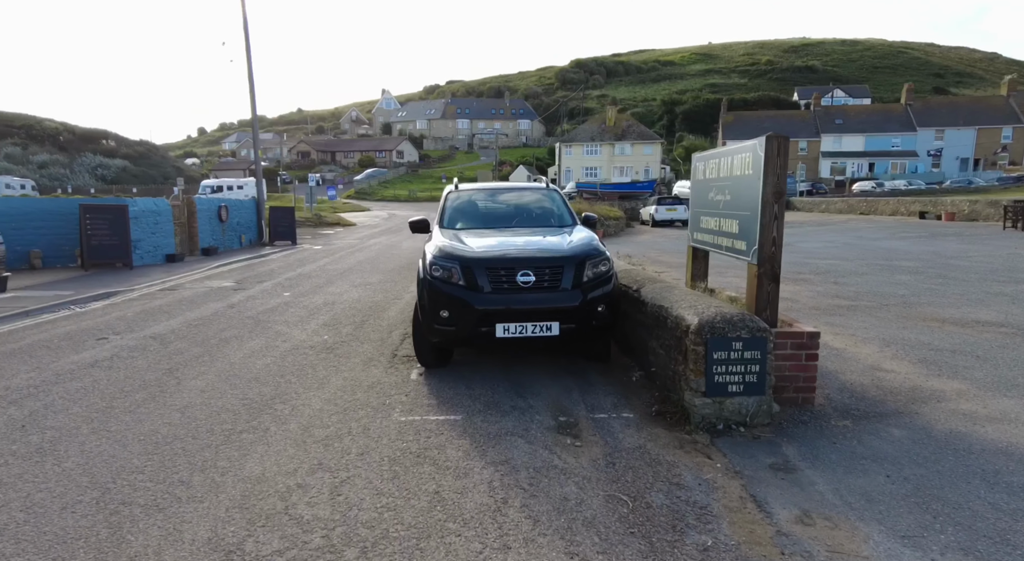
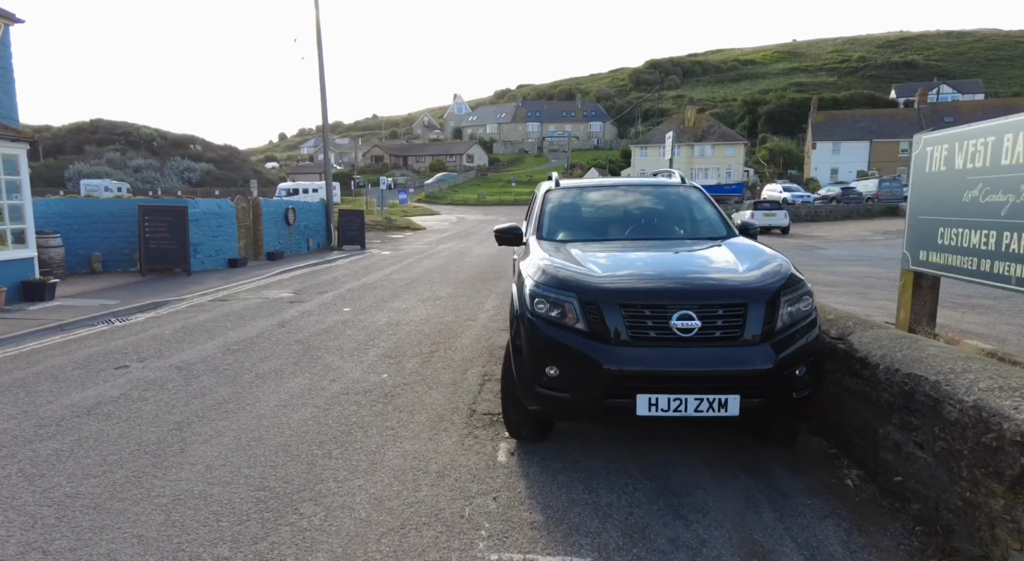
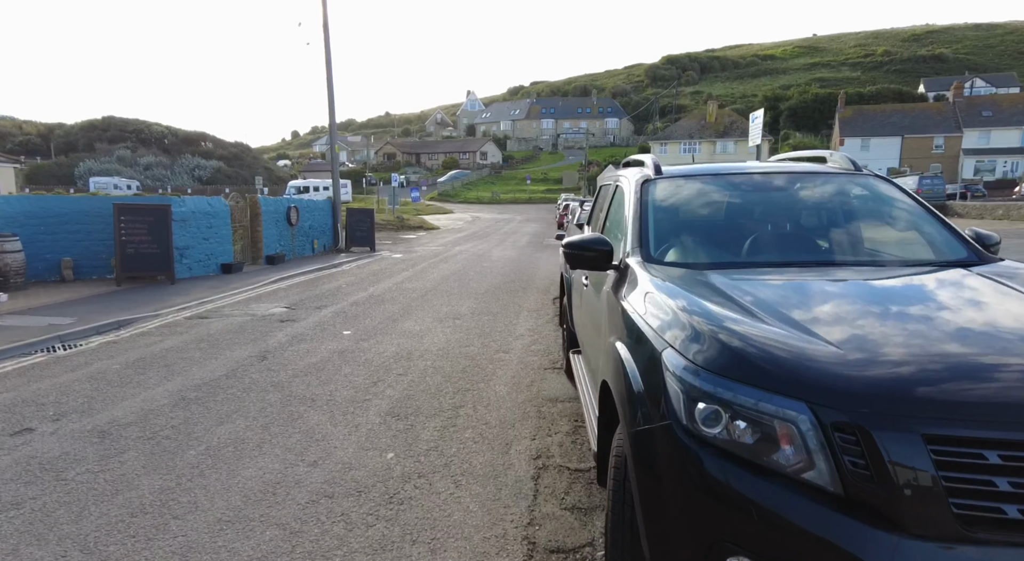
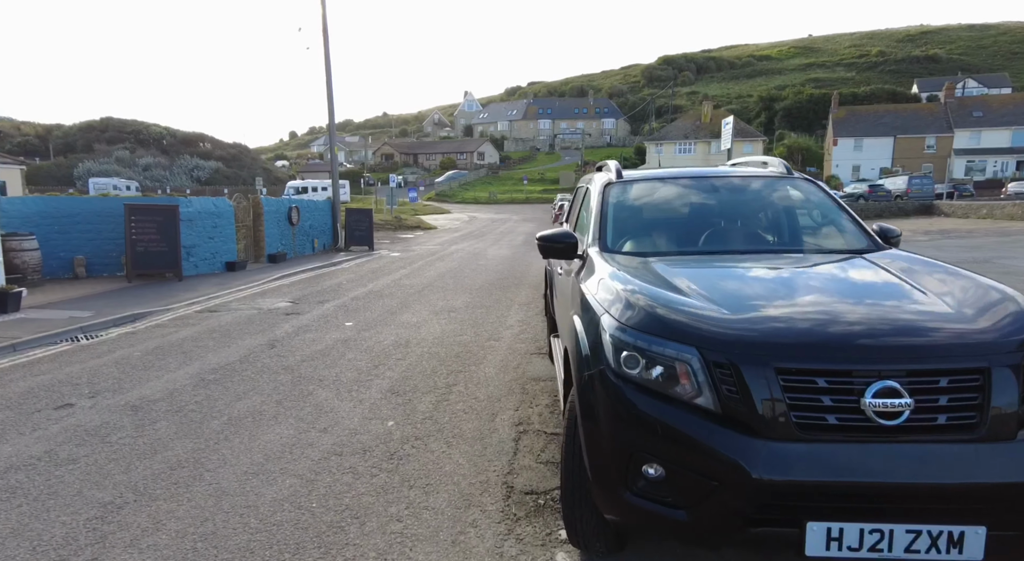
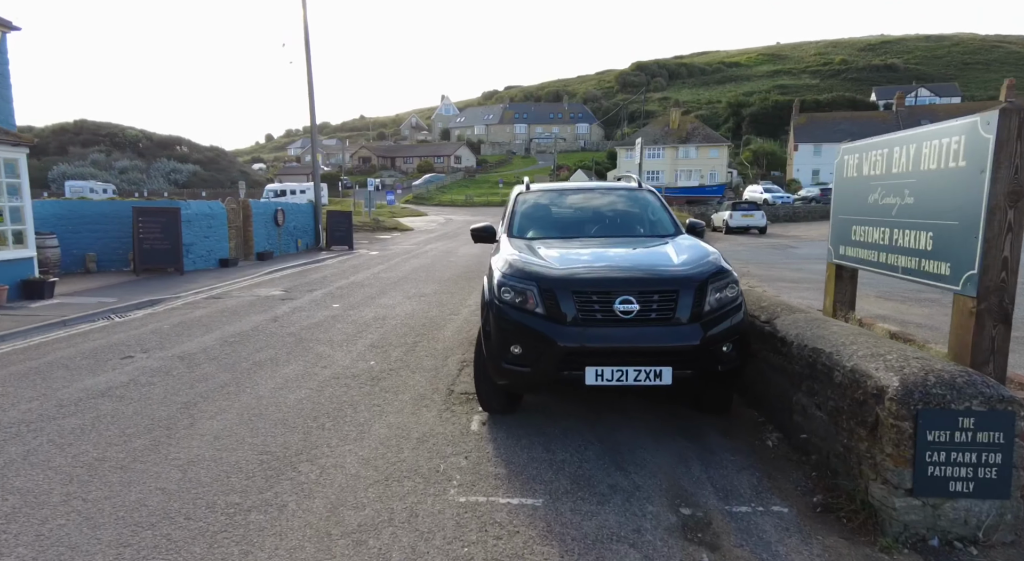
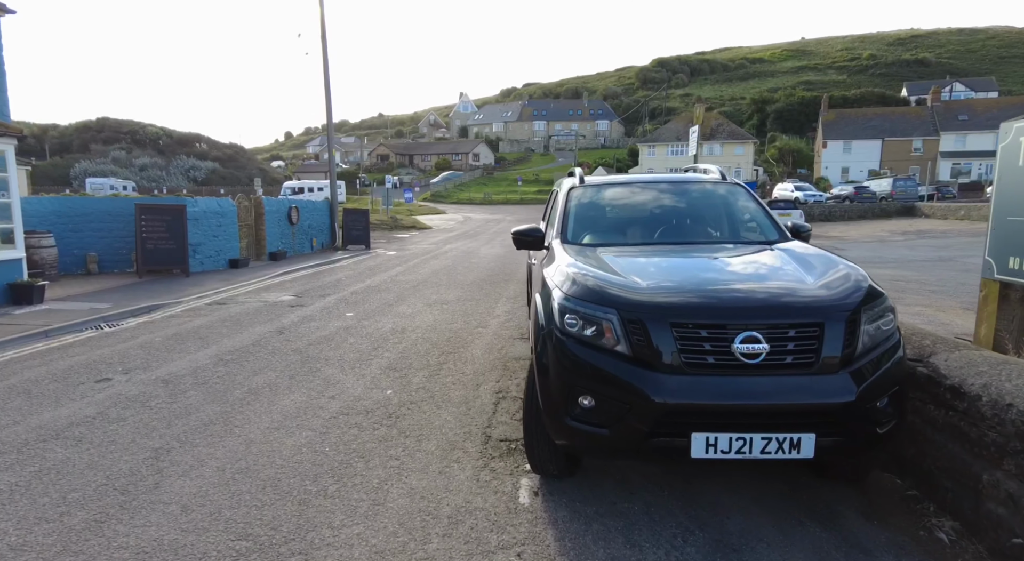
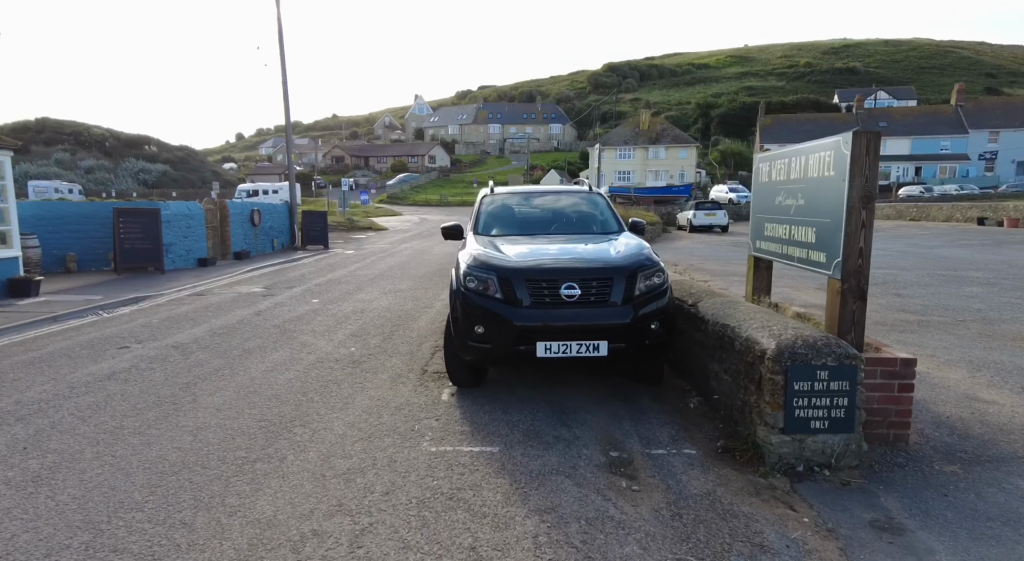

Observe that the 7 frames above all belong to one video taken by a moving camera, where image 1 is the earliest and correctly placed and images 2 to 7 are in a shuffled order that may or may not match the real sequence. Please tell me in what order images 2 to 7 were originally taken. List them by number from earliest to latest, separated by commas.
7, 5, 2, 6, 4, 3
